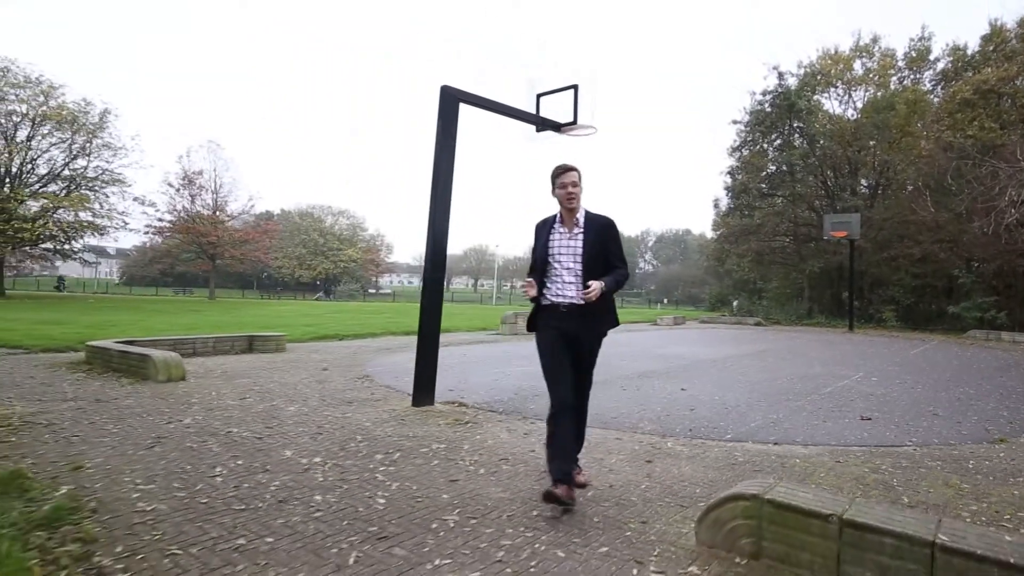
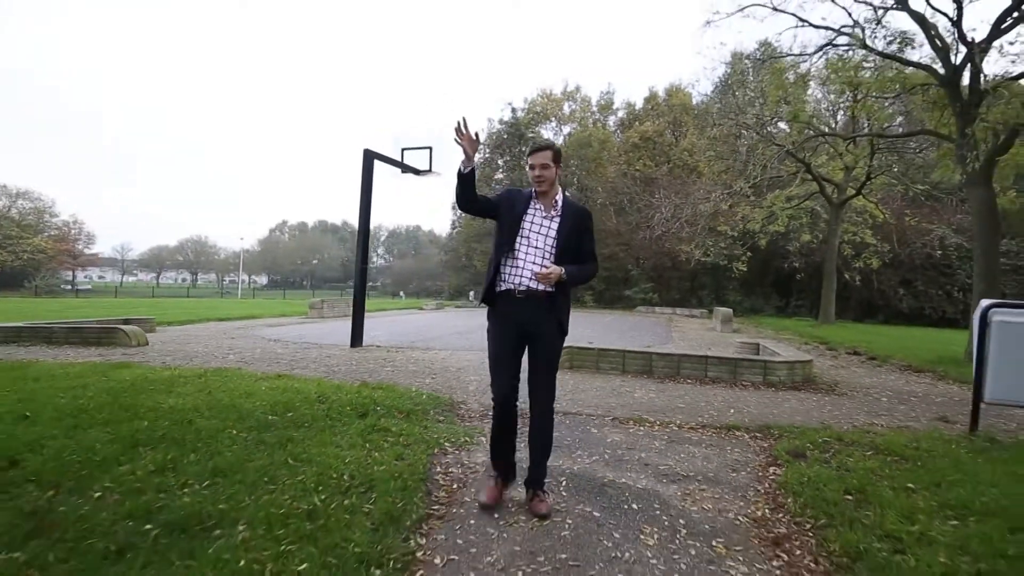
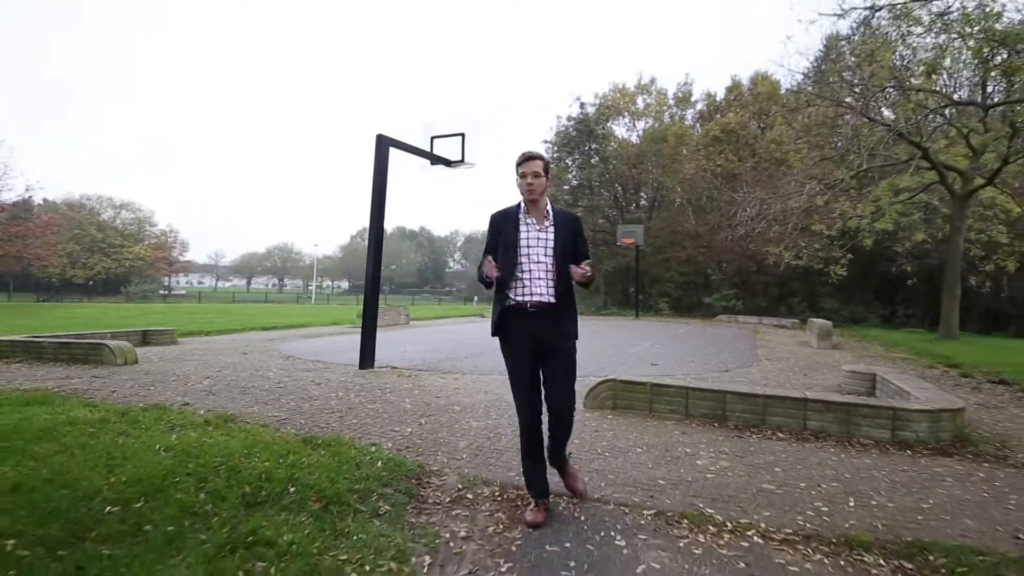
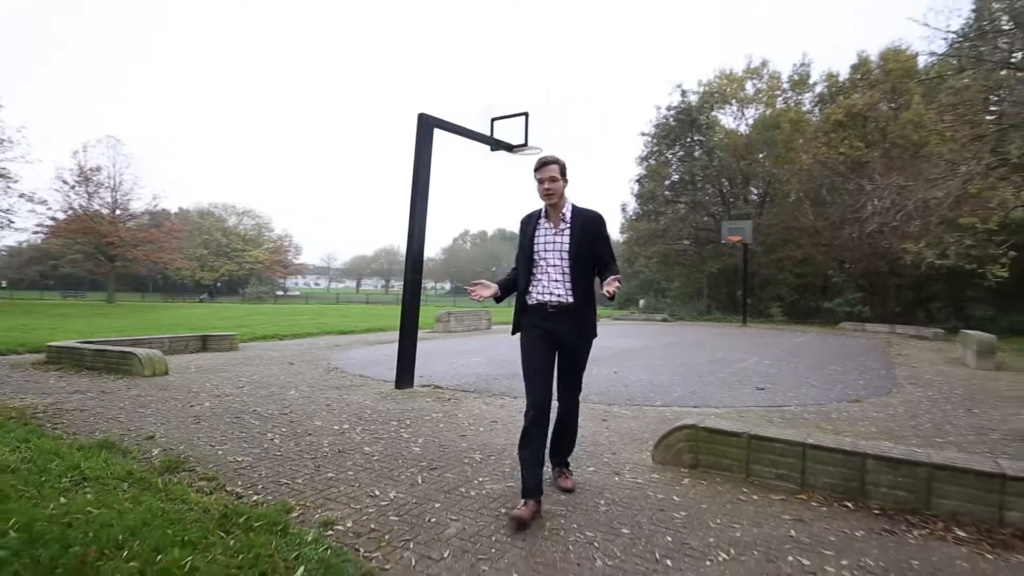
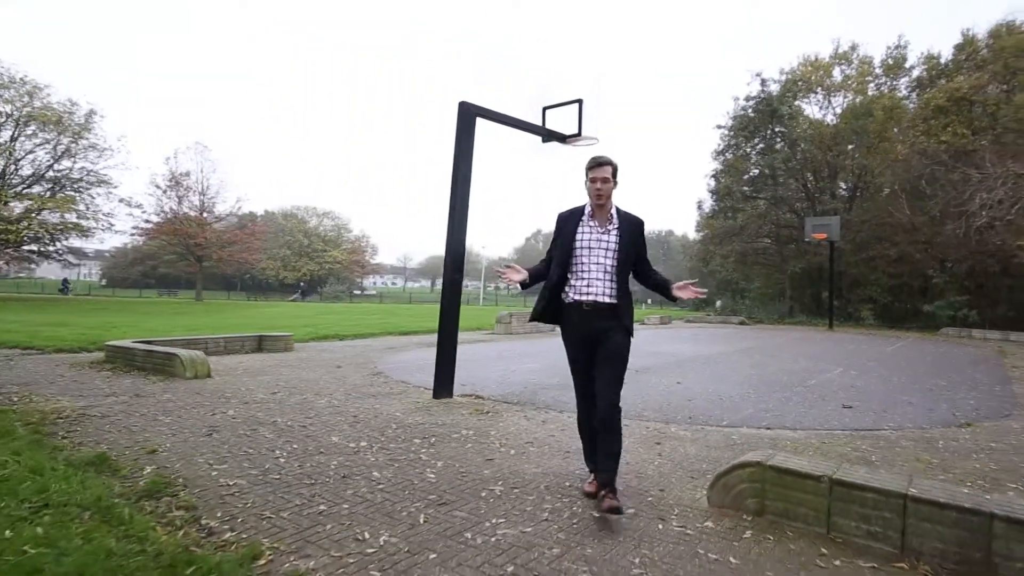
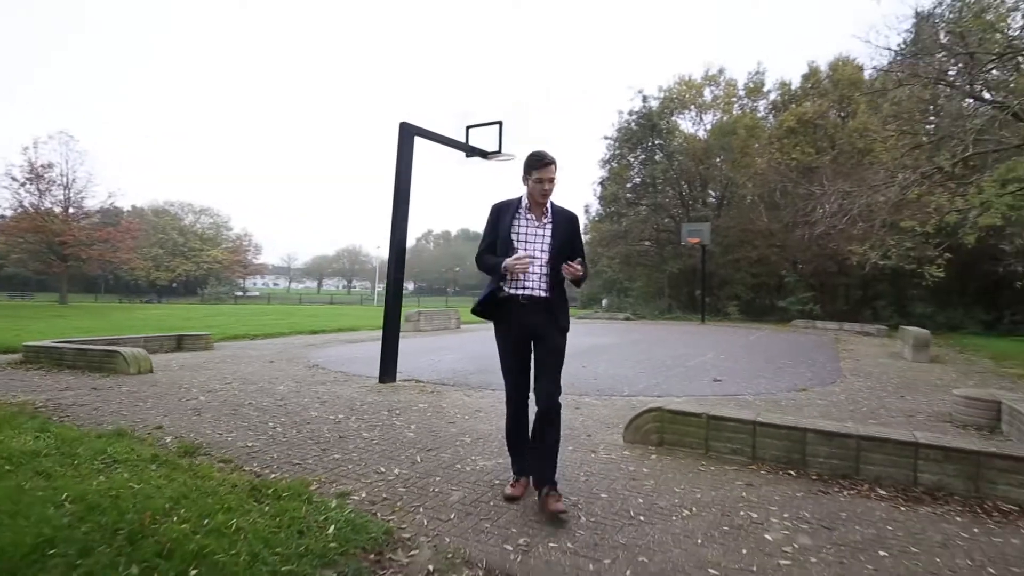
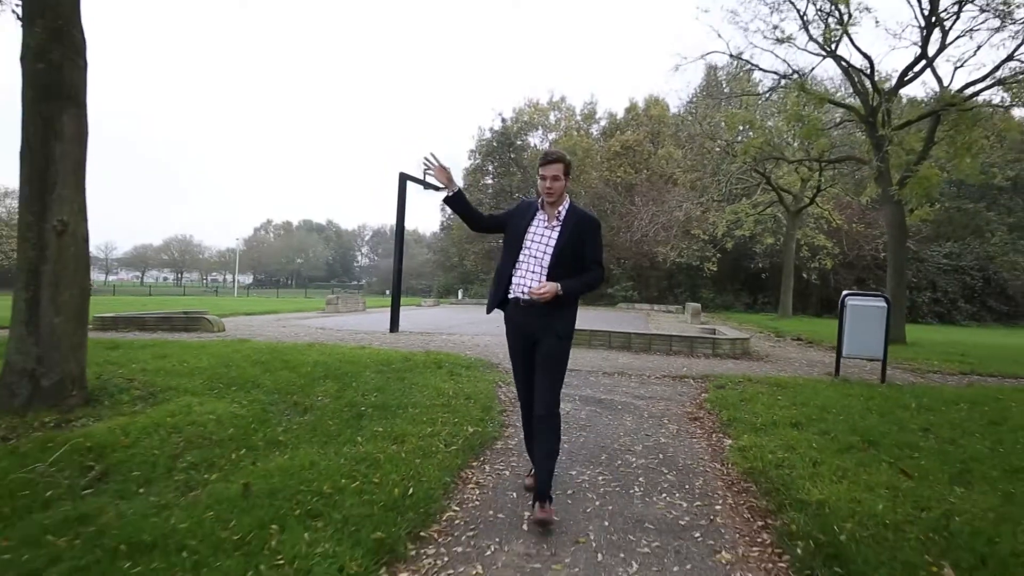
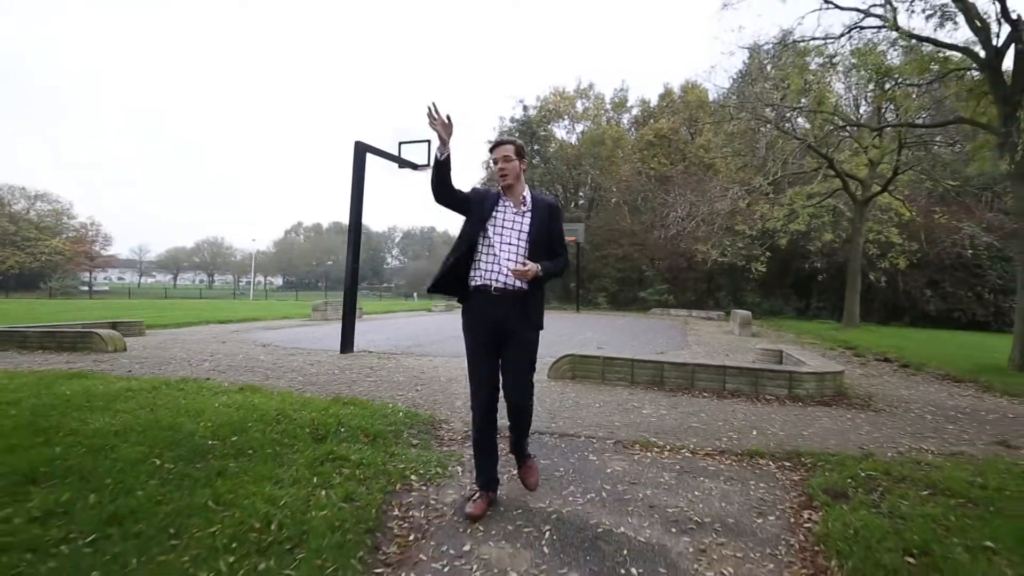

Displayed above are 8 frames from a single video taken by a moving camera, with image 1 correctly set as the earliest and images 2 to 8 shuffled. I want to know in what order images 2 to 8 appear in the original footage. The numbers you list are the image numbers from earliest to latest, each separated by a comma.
5, 4, 6, 3, 8, 2, 7
